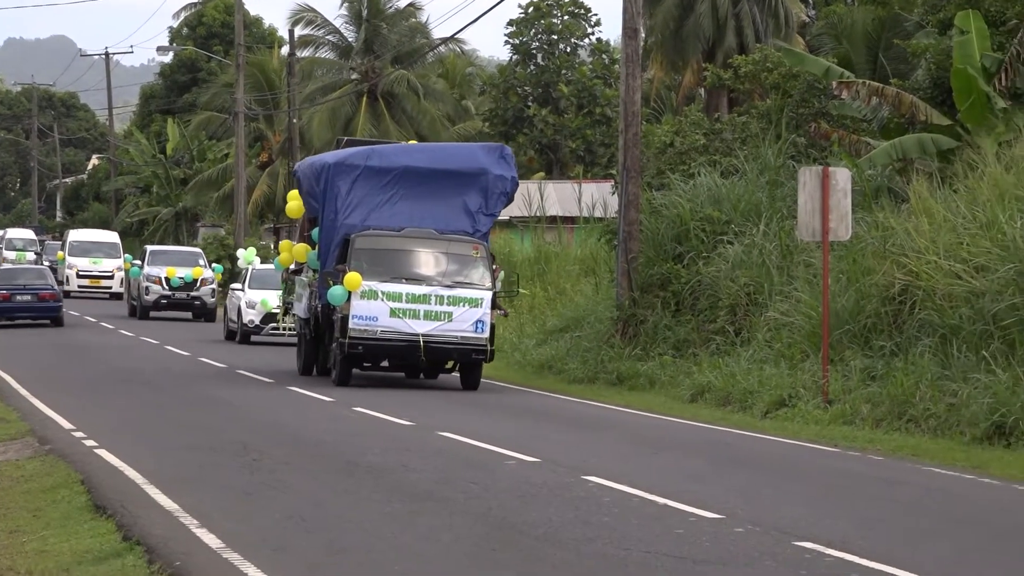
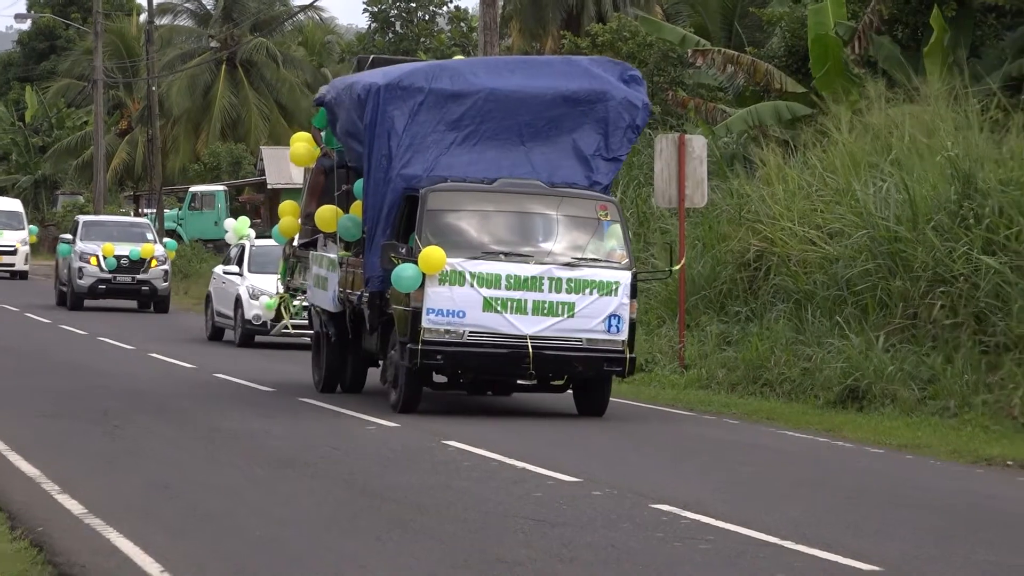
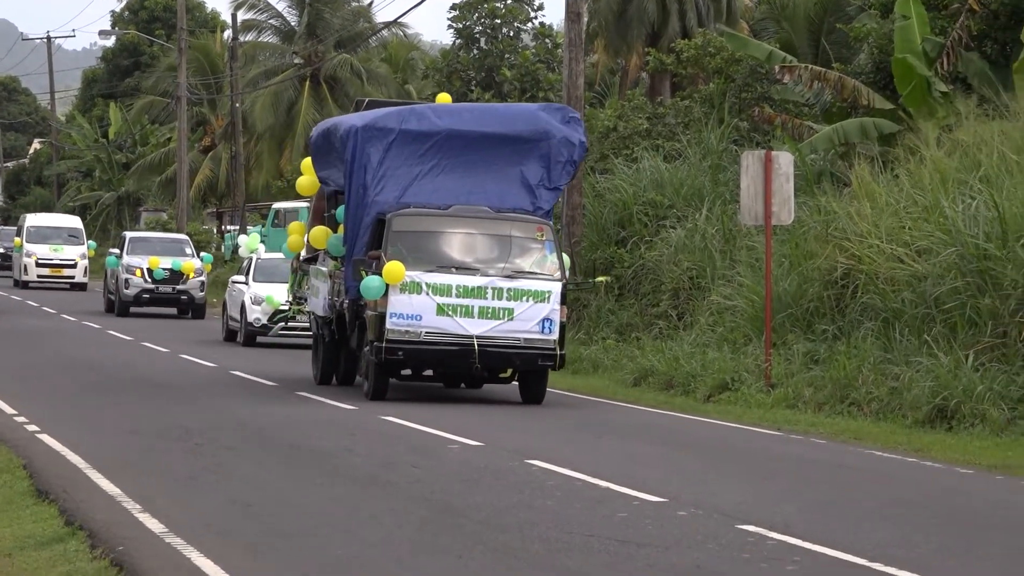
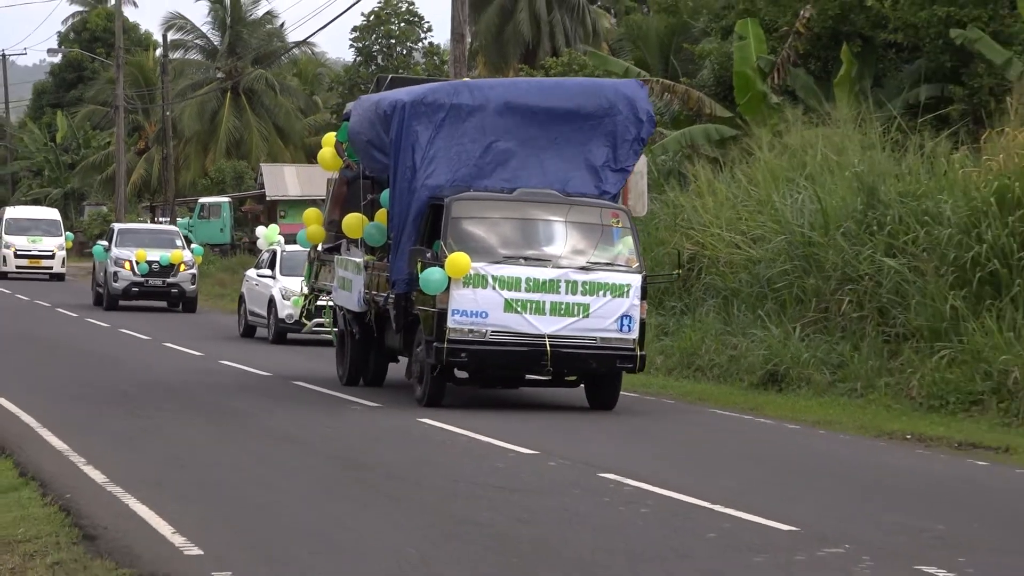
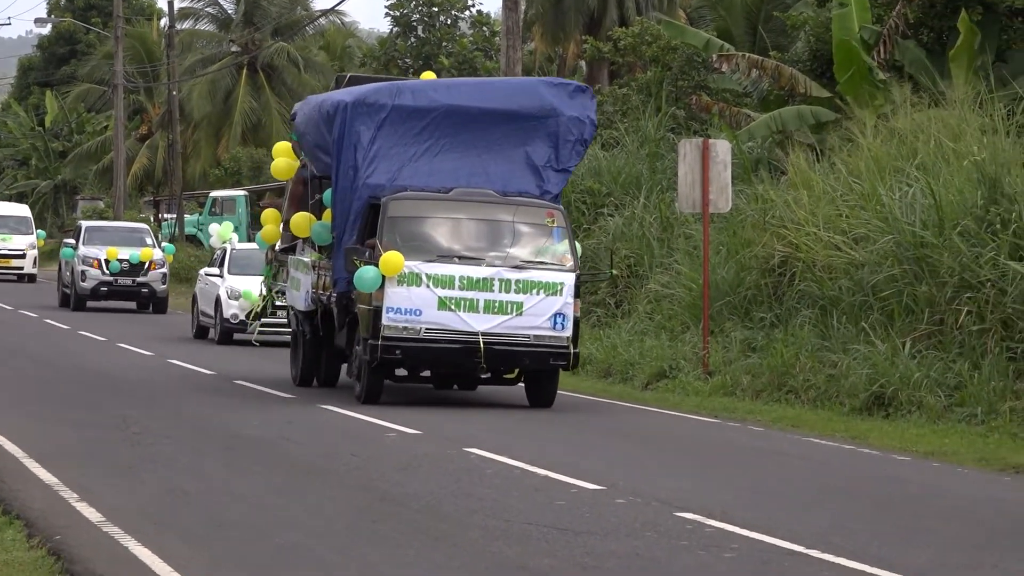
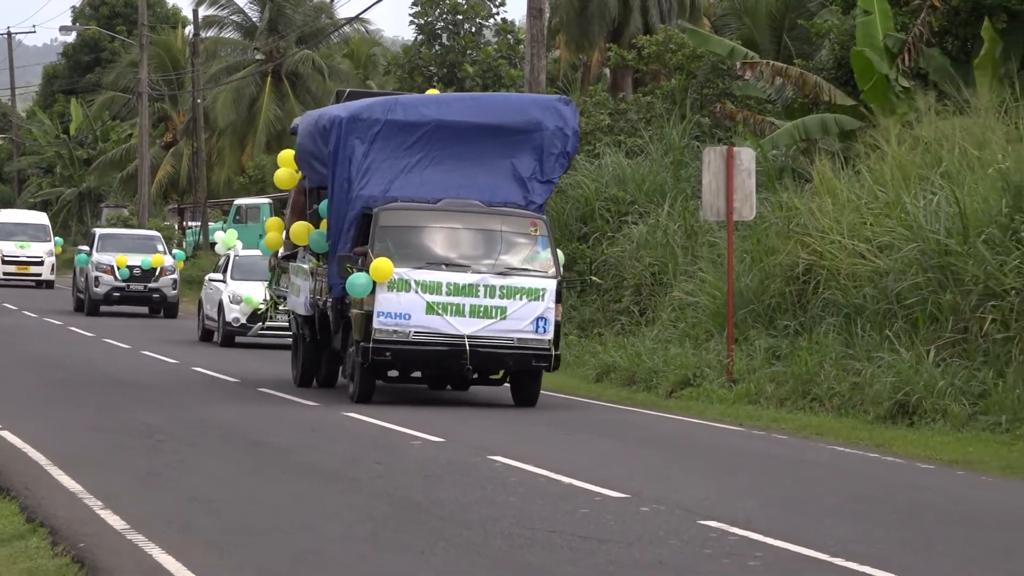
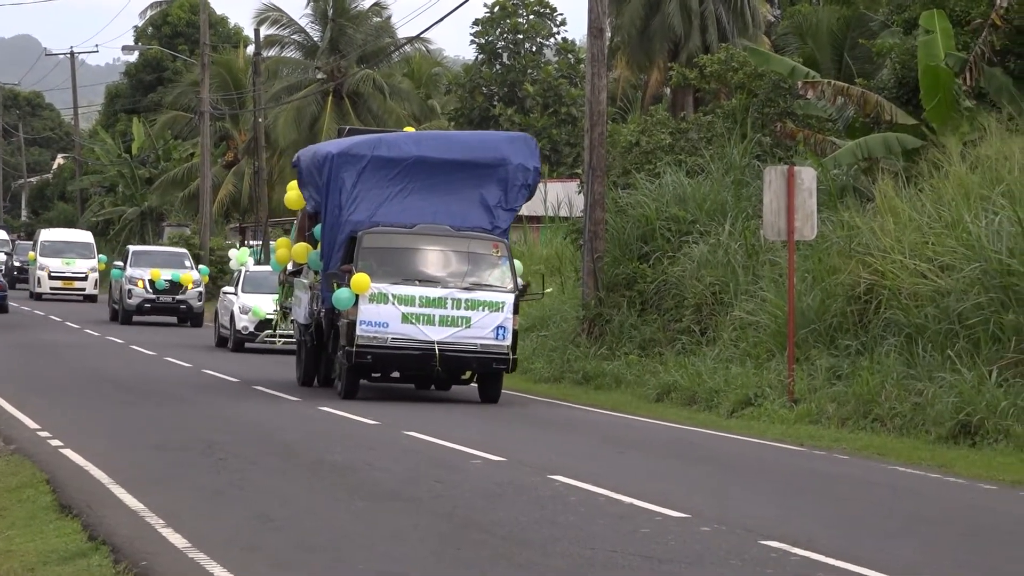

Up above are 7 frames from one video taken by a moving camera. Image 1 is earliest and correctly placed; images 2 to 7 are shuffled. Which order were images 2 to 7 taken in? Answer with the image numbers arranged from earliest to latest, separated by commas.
7, 3, 6, 5, 2, 4
